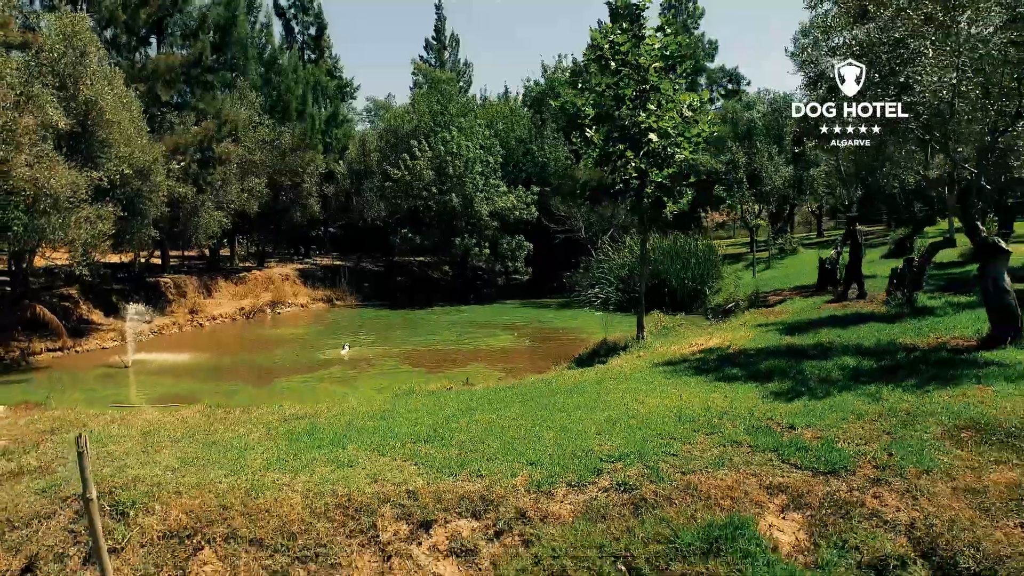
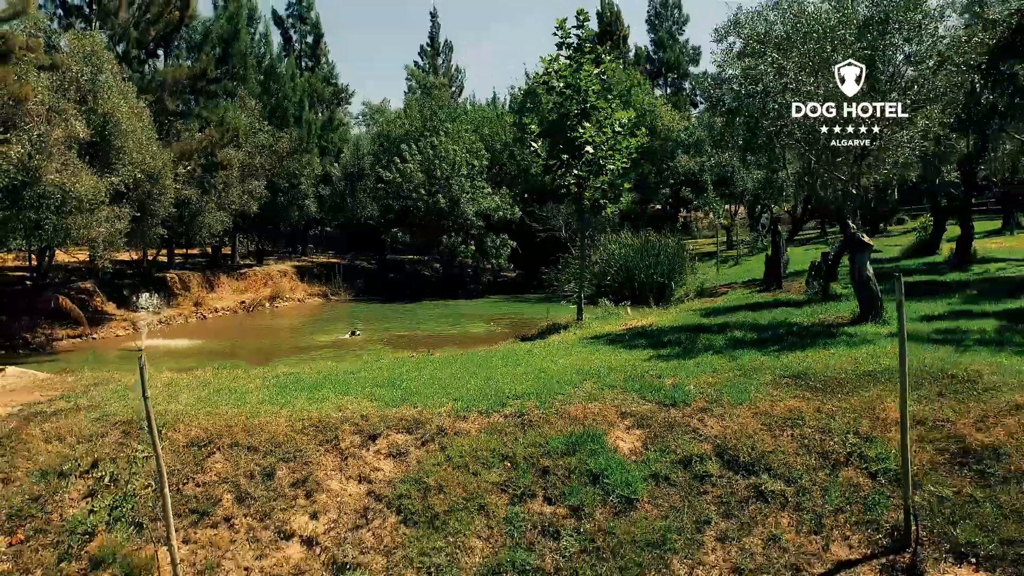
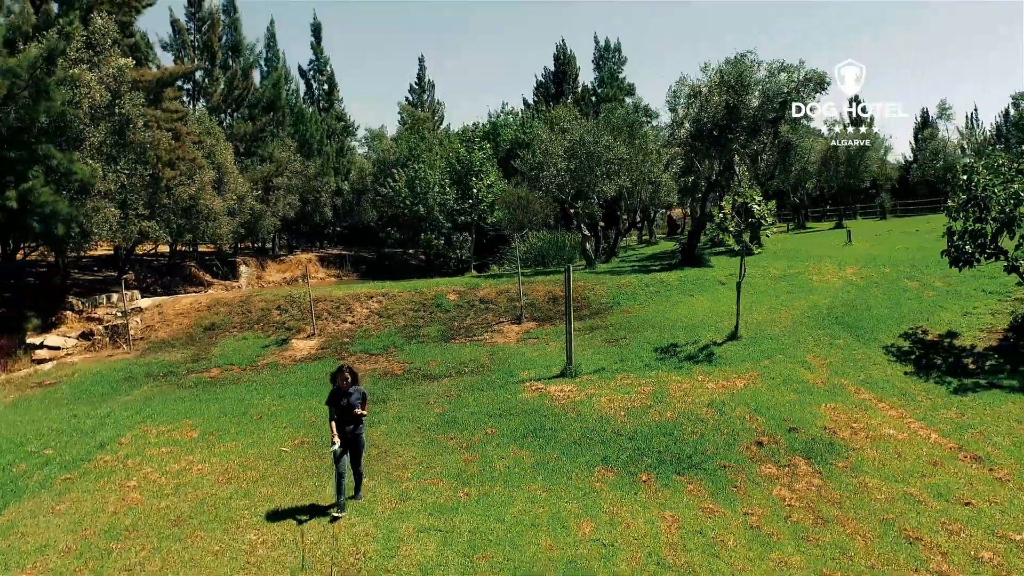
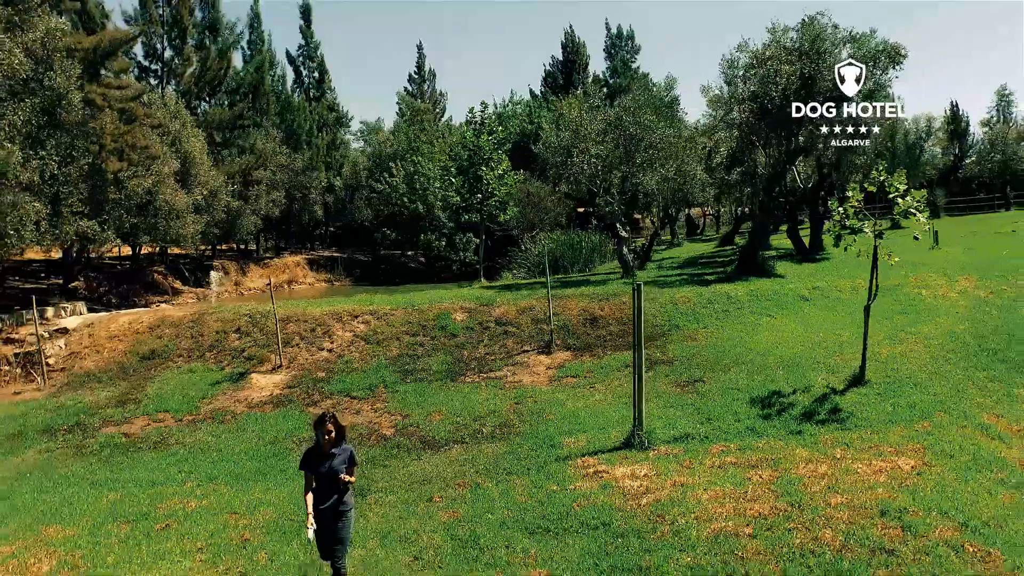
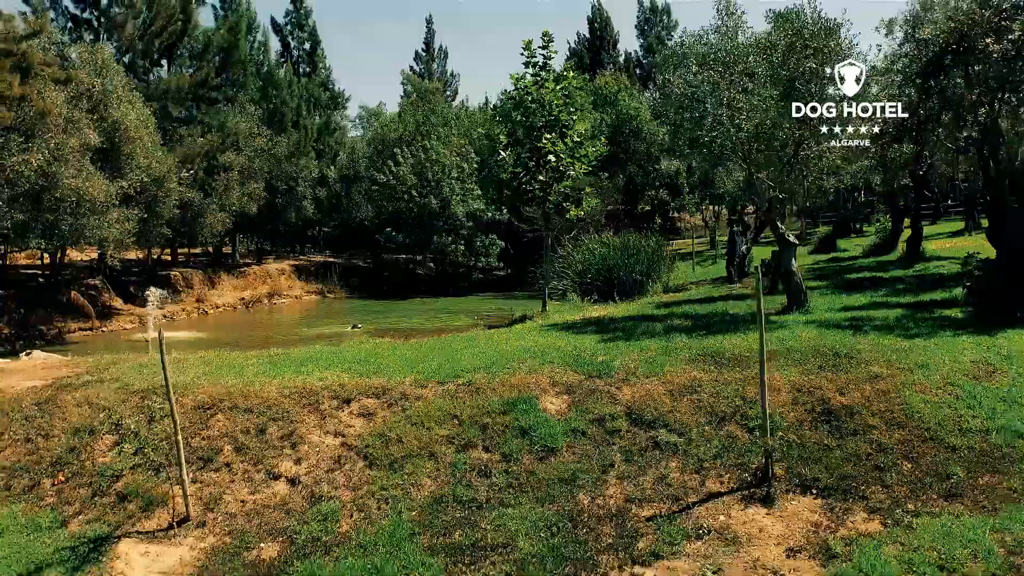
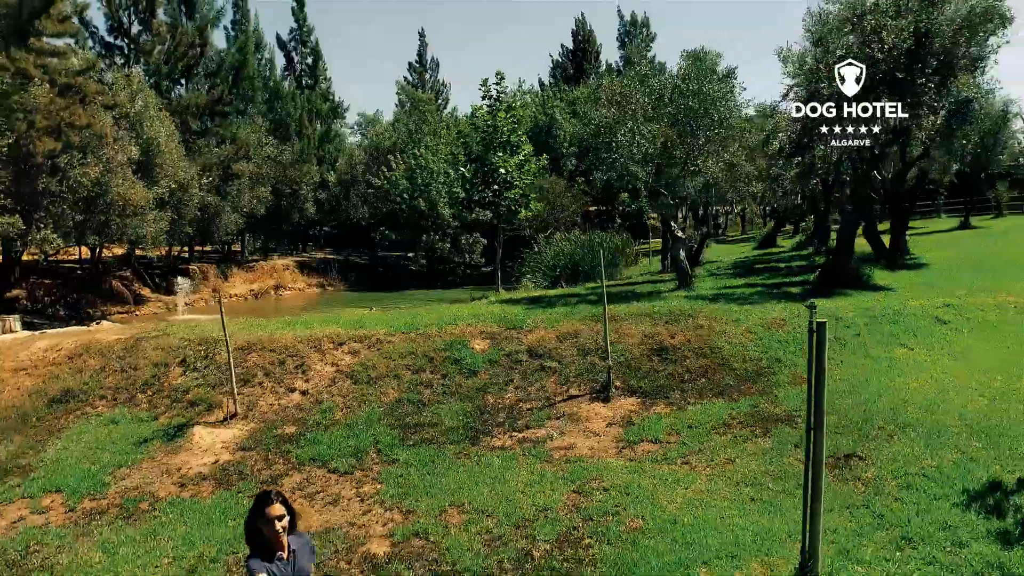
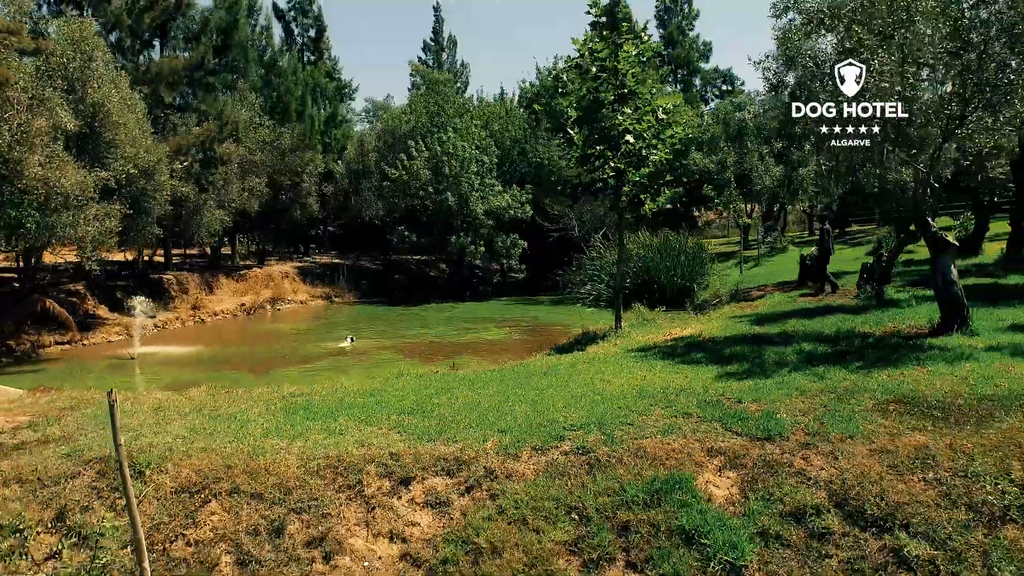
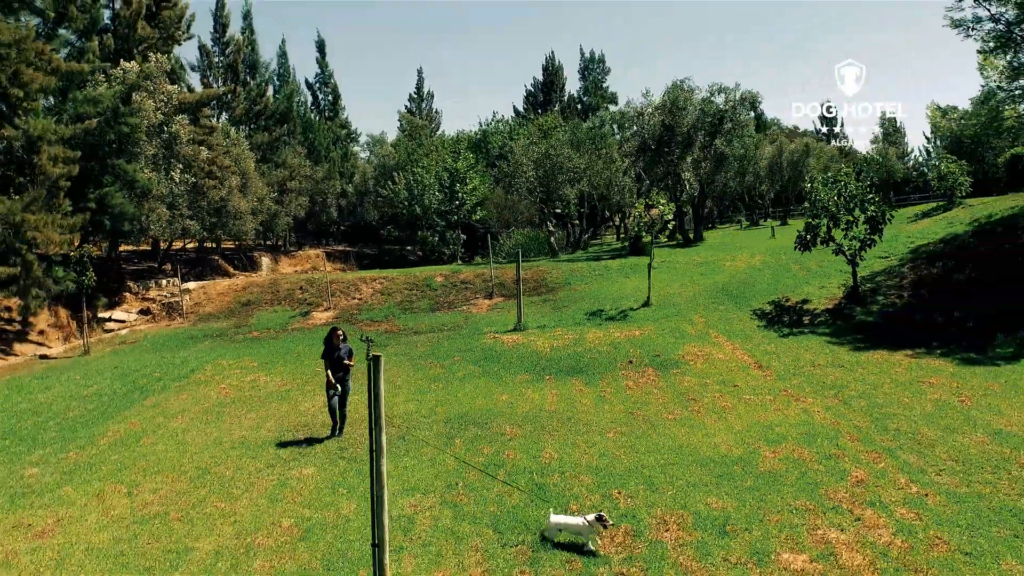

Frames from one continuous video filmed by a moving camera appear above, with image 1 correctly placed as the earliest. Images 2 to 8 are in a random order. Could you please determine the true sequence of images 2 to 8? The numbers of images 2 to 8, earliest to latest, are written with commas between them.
7, 2, 5, 6, 4, 3, 8
